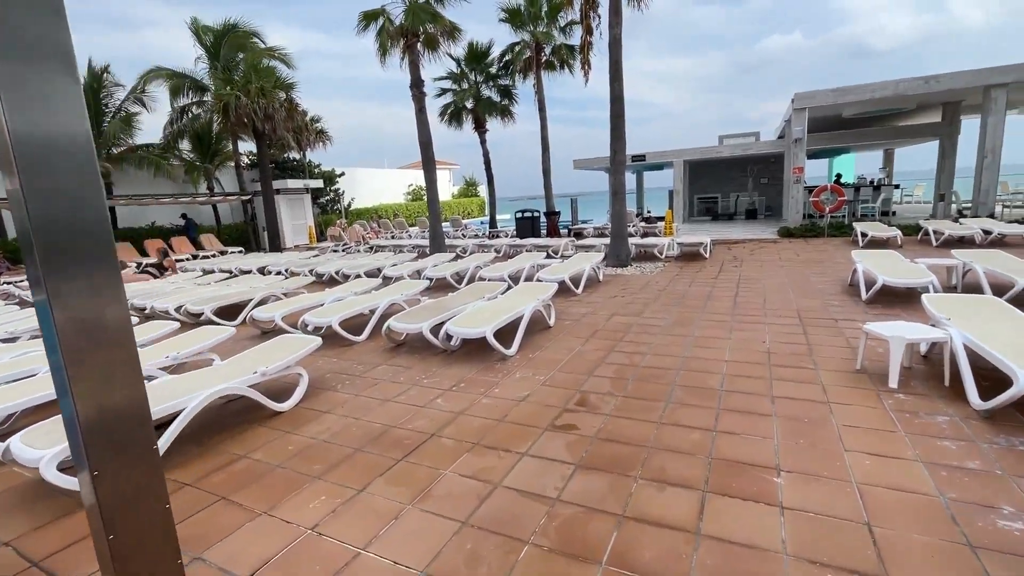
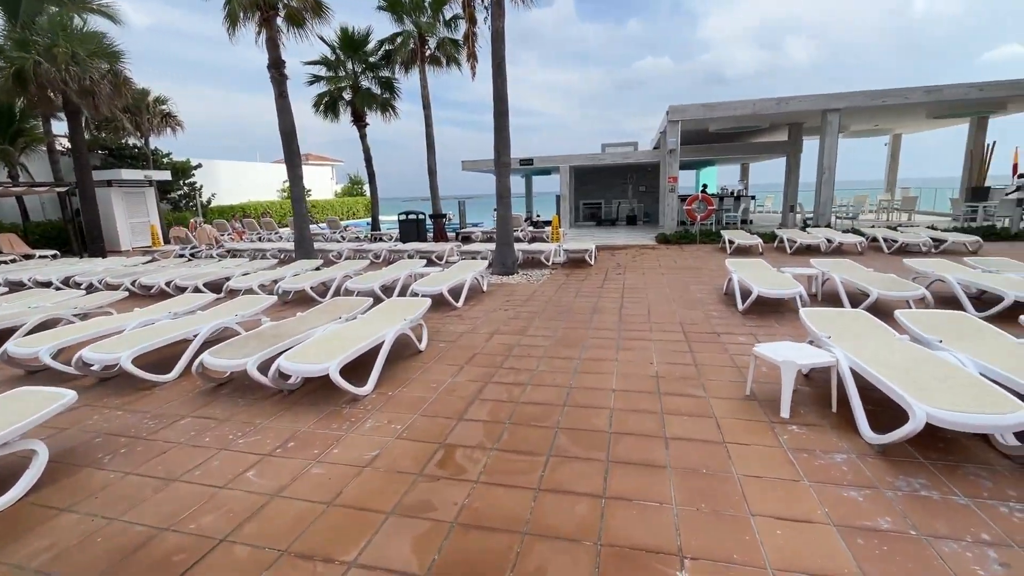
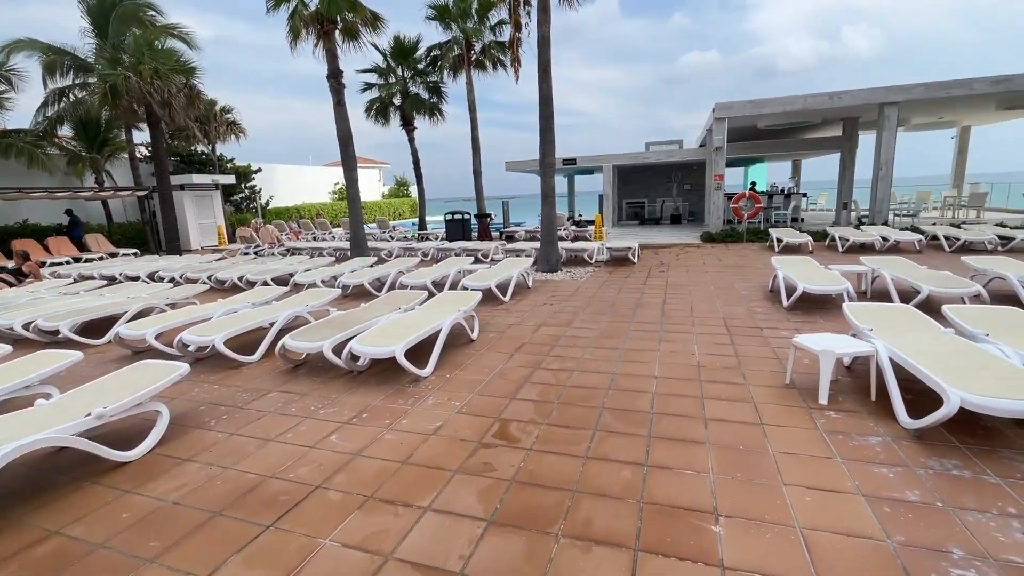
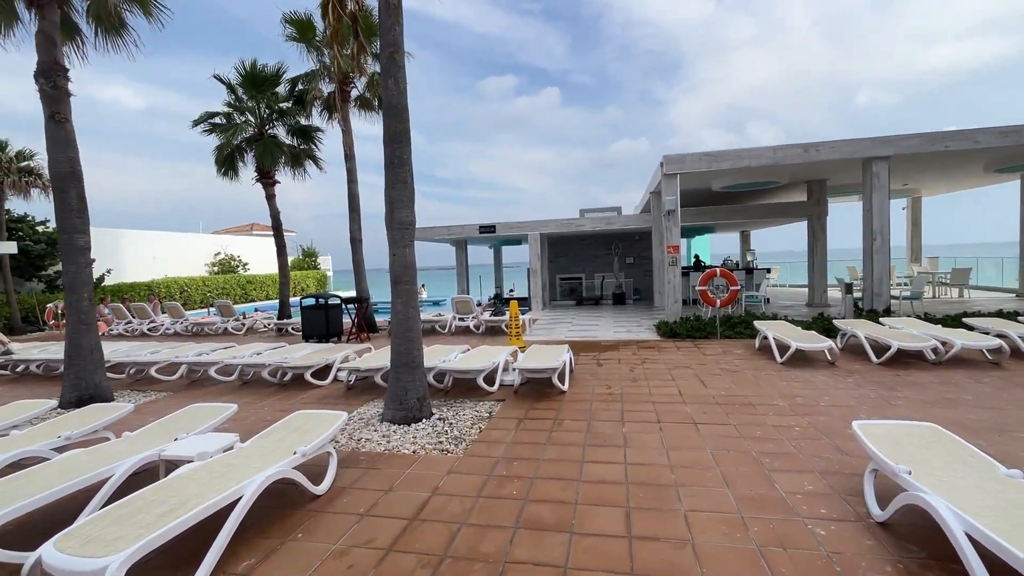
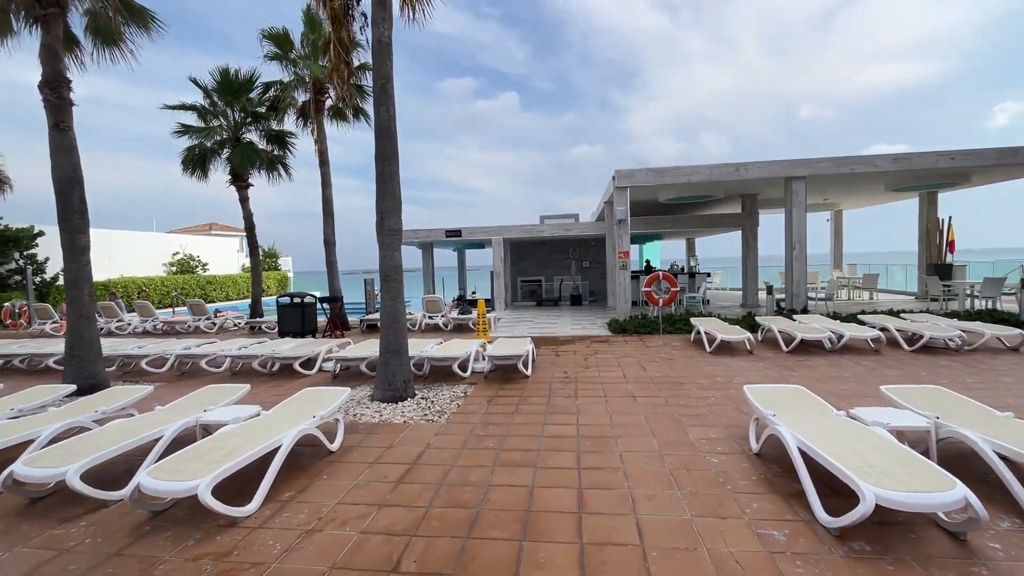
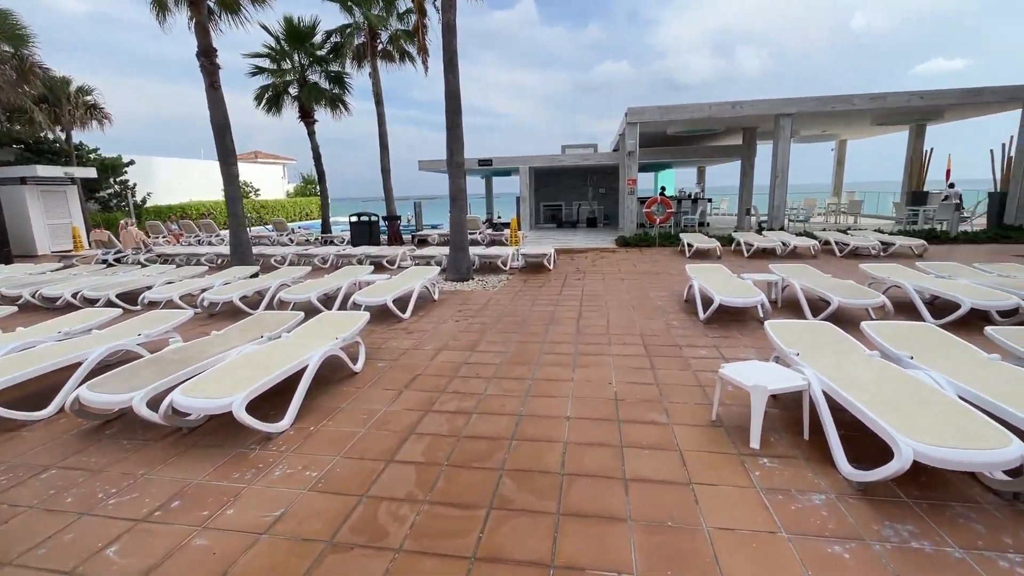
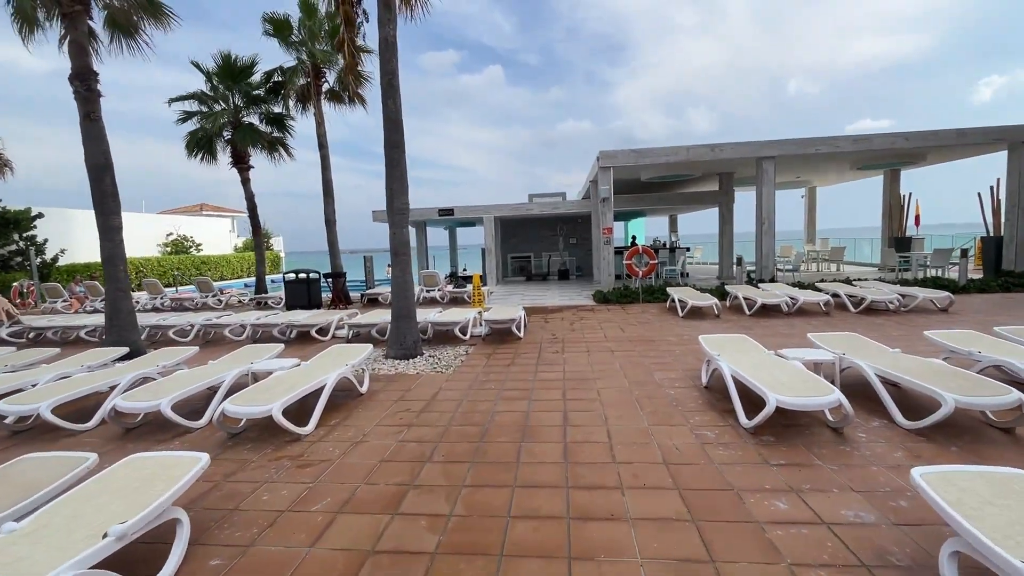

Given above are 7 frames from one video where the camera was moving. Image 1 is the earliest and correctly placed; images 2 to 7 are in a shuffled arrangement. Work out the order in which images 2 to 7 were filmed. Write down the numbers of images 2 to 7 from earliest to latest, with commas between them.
3, 2, 6, 7, 5, 4
